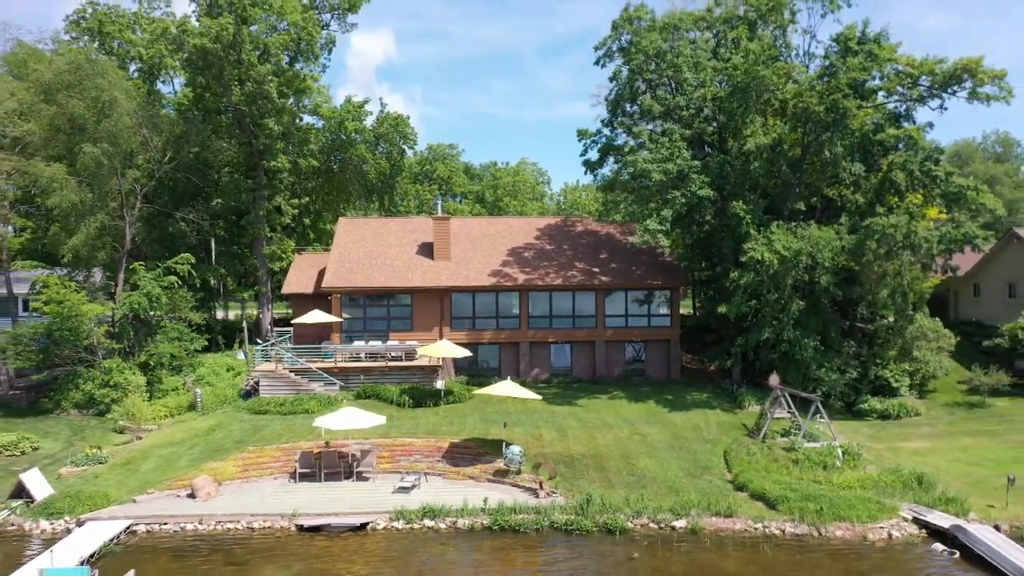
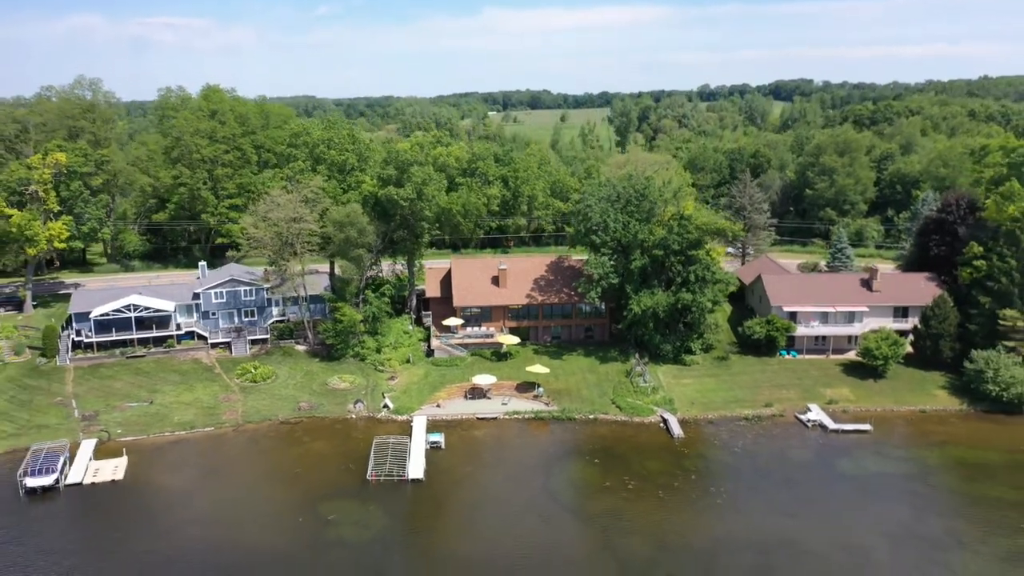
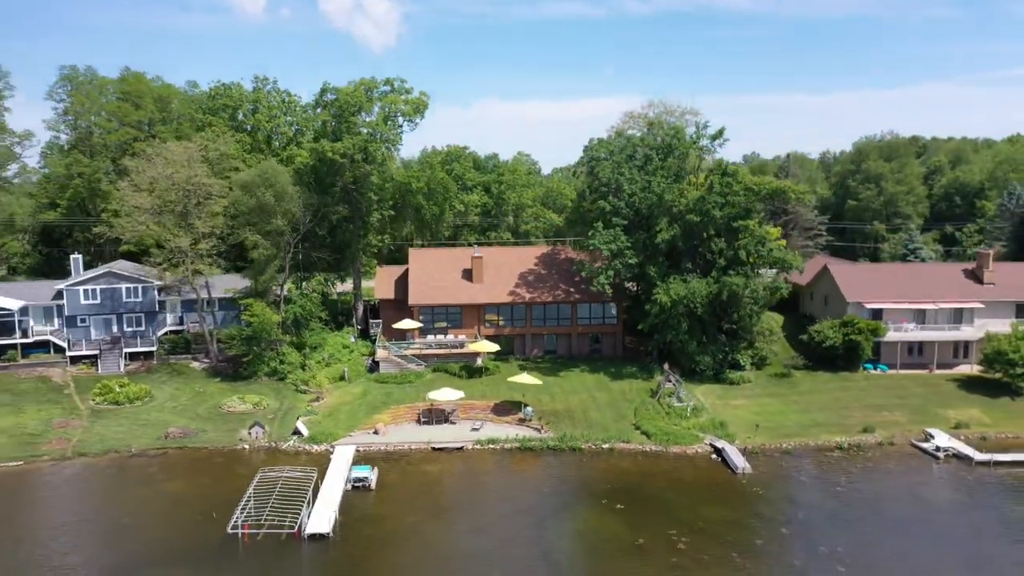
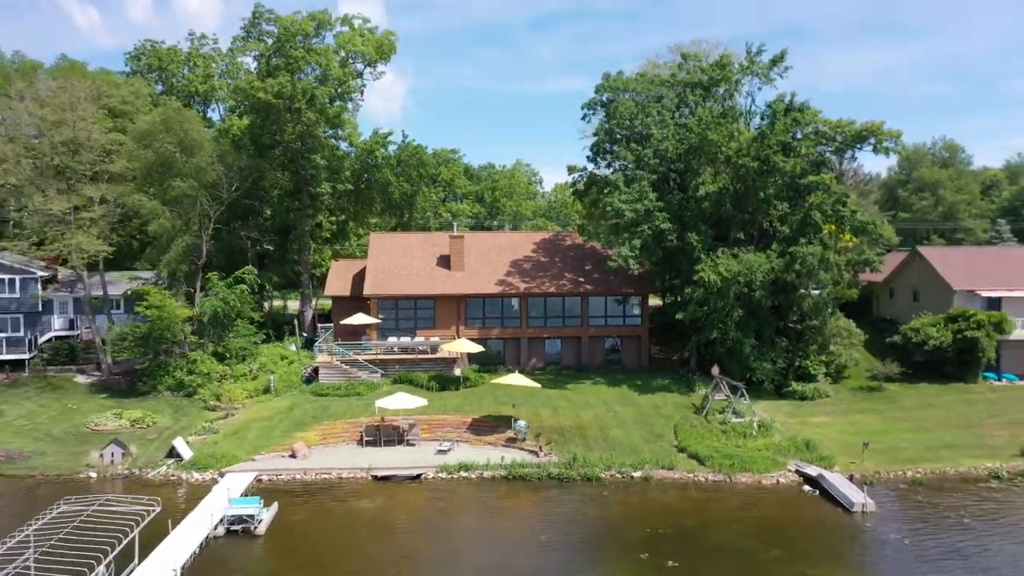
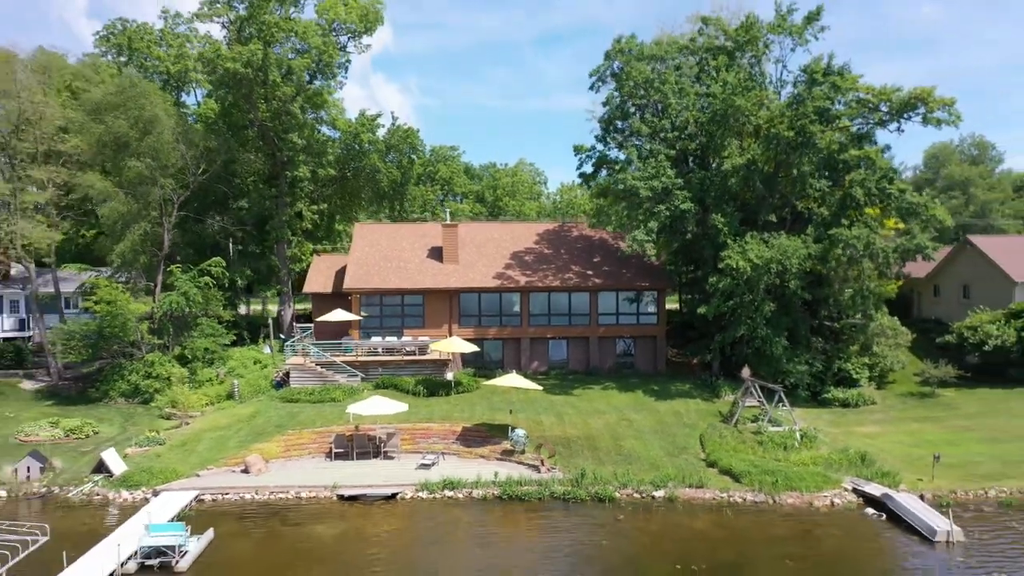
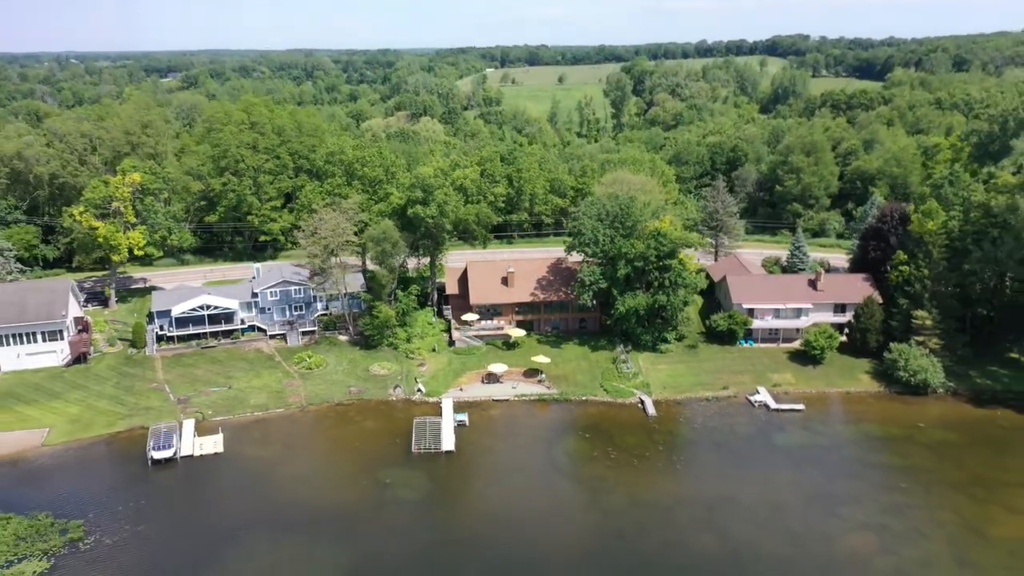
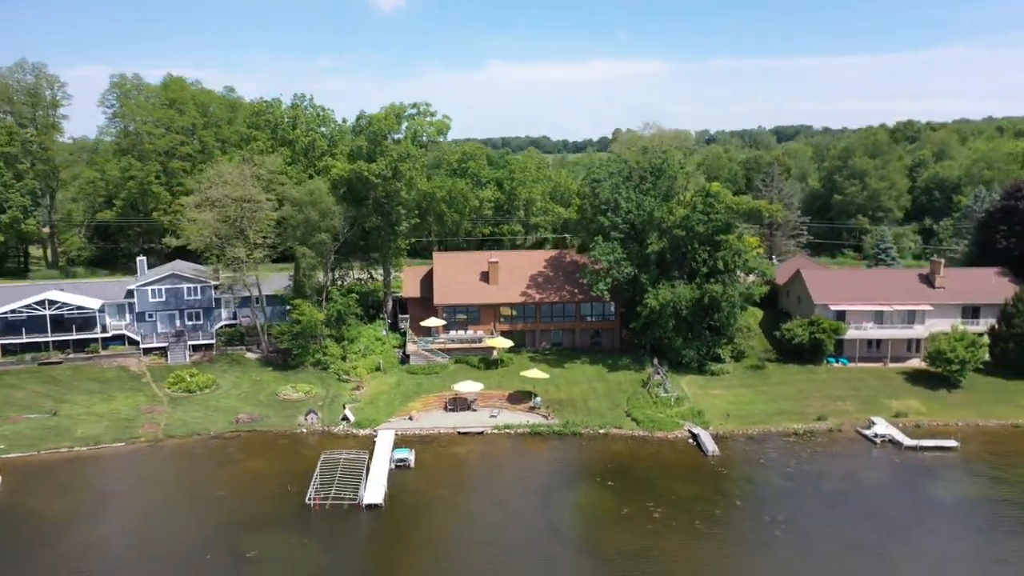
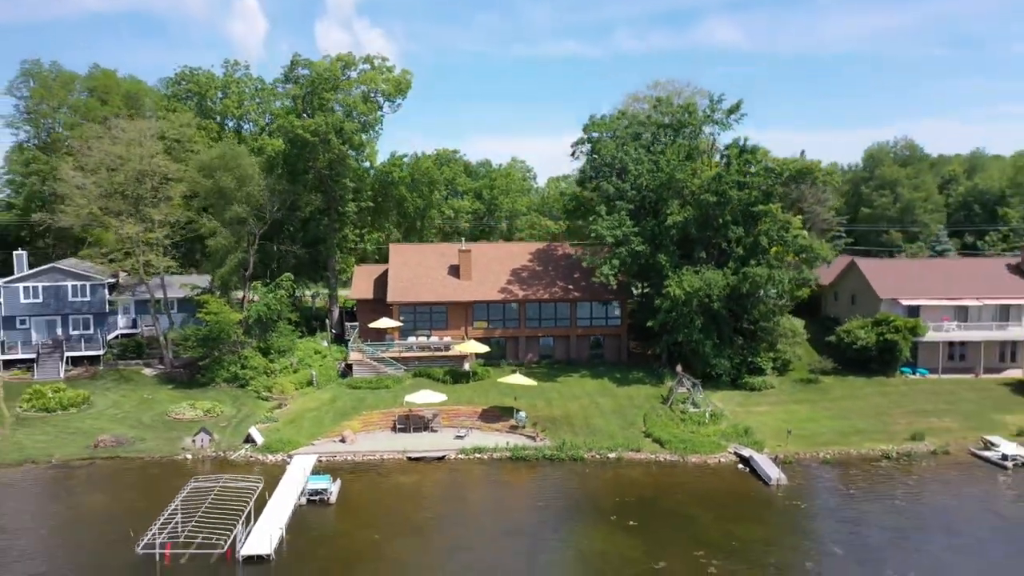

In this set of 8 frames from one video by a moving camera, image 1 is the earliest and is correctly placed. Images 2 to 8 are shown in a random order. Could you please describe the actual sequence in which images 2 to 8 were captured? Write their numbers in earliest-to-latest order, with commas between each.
5, 4, 8, 3, 7, 2, 6
